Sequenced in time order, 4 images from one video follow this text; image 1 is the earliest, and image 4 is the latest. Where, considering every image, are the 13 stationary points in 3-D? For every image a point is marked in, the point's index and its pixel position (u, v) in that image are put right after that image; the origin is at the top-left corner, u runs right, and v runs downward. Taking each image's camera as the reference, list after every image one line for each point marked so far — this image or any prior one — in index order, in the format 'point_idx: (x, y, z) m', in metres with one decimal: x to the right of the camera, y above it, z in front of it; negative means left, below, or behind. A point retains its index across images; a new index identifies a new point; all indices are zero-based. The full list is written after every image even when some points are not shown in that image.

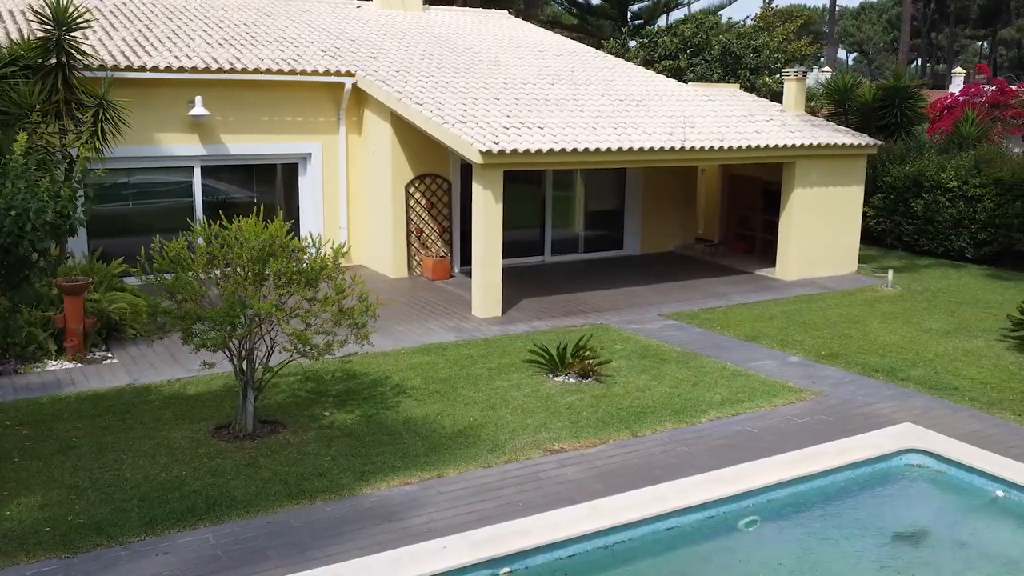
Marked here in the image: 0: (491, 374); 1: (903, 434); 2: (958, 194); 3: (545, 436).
0: (-0.2, -0.9, +10.8) m
1: (+3.6, -1.4, +9.1) m
2: (+7.8, +1.6, +17.4) m
3: (+0.3, -1.4, +9.0) m
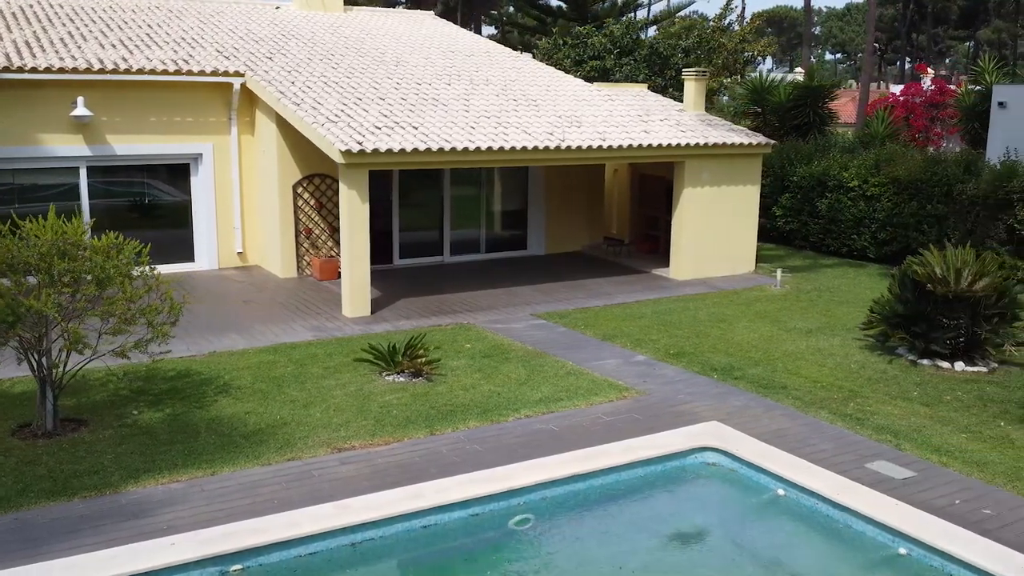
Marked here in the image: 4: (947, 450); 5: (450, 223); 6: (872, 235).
0: (-2.1, -0.9, +10.8) m
1: (+1.7, -1.3, +9.1) m
2: (+6.1, +1.7, +17.3) m
3: (-1.6, -1.3, +9.0) m
4: (+3.9, -1.4, +8.8) m
5: (-1.1, +1.1, +17.3) m
6: (+6.3, +0.9, +17.2) m
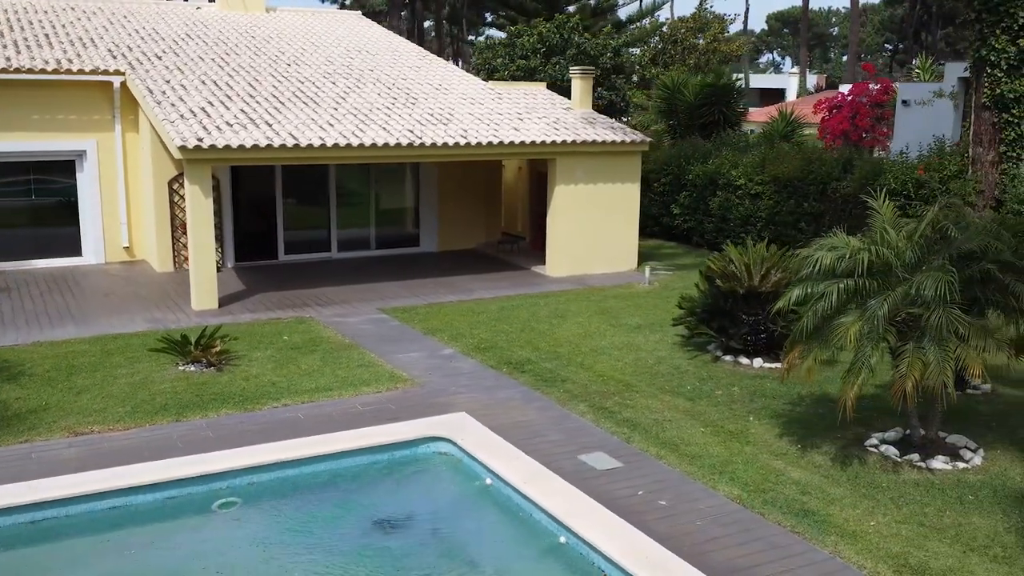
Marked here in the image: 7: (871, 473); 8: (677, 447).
0: (-4.4, -0.8, +11.1) m
1: (-0.7, -1.3, +9.2) m
2: (+4.1, +1.7, +17.2) m
3: (-4.0, -1.2, +9.3) m
4: (+1.4, -1.4, +8.8) m
5: (-3.1, +1.2, +17.5) m
6: (+4.2, +0.9, +17.1) m
7: (+2.9, -1.5, +8.1) m
8: (+1.5, -1.4, +8.7) m
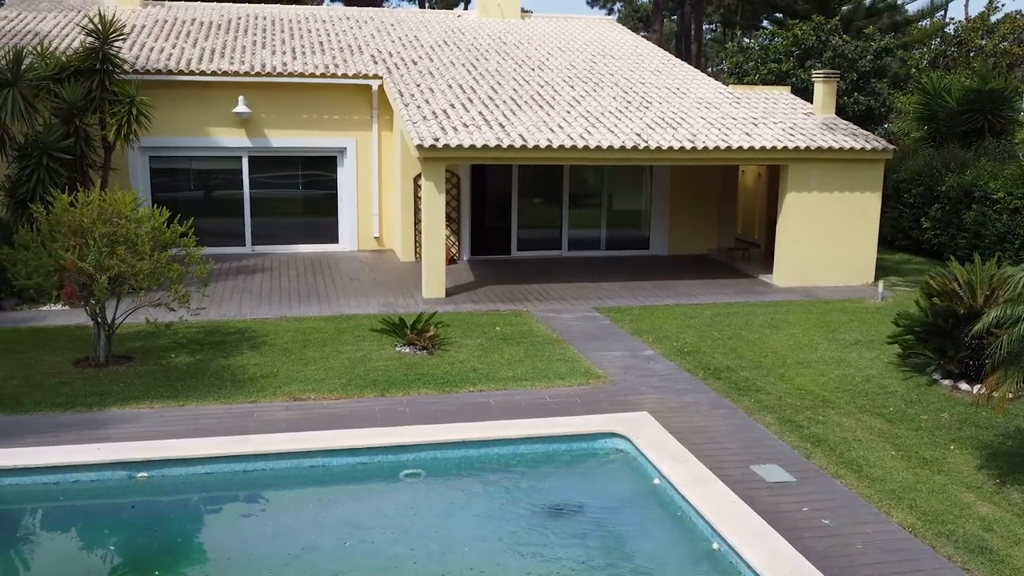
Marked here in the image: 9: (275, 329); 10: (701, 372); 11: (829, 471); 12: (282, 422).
0: (-2.0, -0.6, +12.2) m
1: (+1.0, -1.3, +9.3) m
2: (+7.9, +1.3, +15.8) m
3: (-2.1, -1.0, +10.3) m
4: (+2.9, -1.5, +8.4) m
5: (+1.0, +1.3, +18.0) m
6: (+8.0, +0.6, +15.7) m
7: (+4.2, -1.7, +7.3) m
8: (+2.9, -1.5, +8.3) m
9: (-3.0, -0.5, +12.8) m
10: (+2.1, -0.9, +11.0) m
11: (+2.7, -1.5, +8.3) m
12: (-2.1, -1.3, +9.3) m
